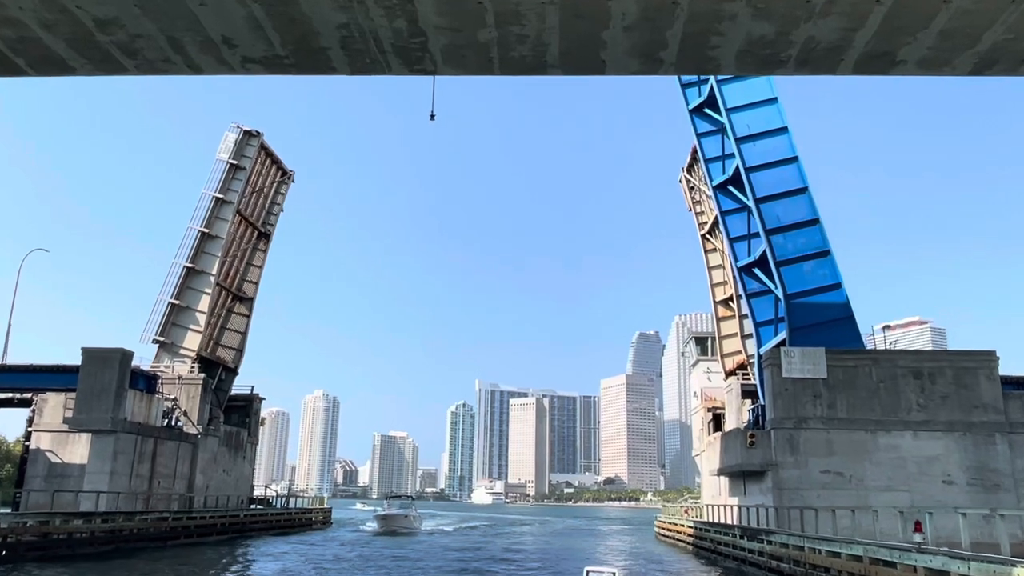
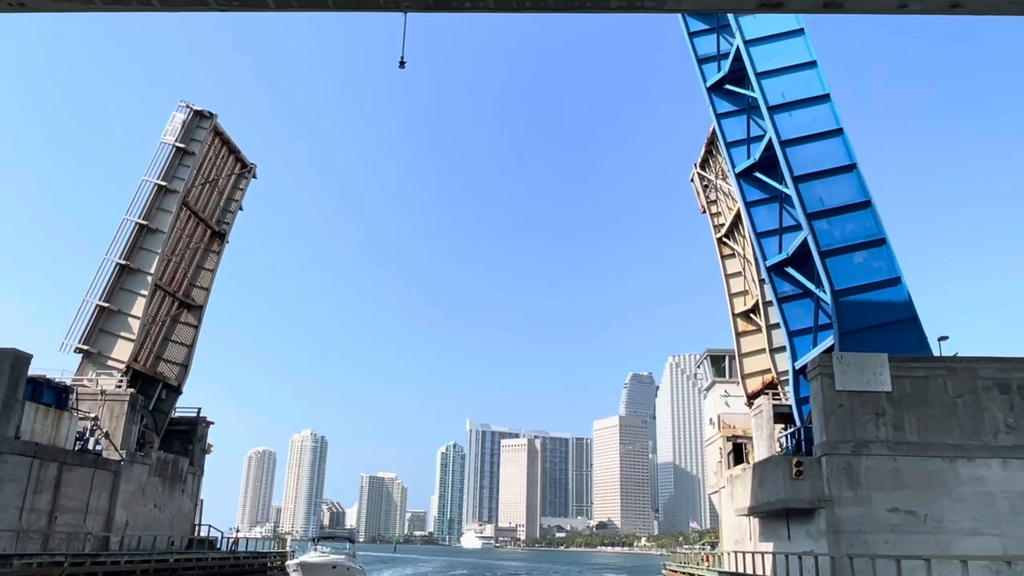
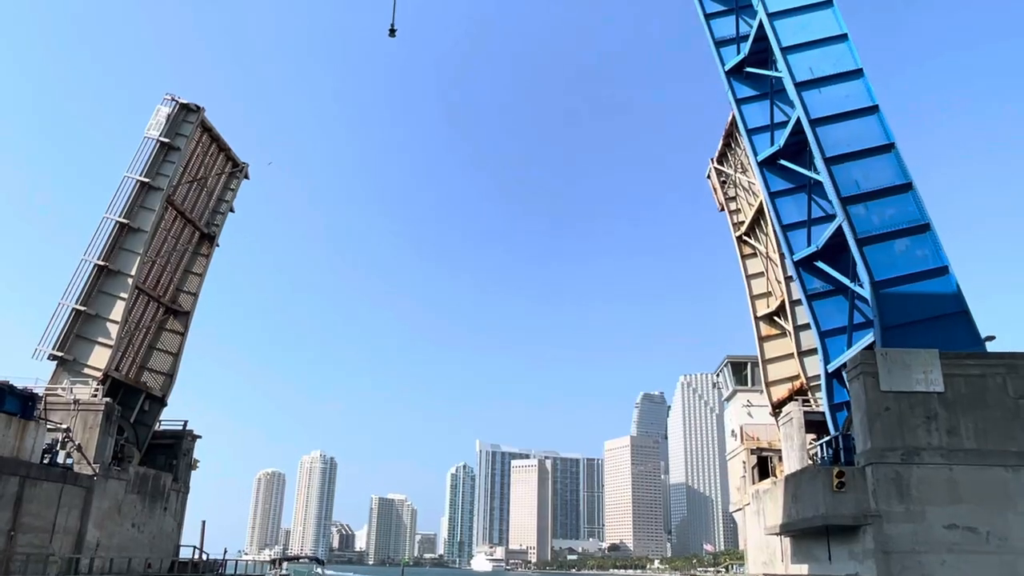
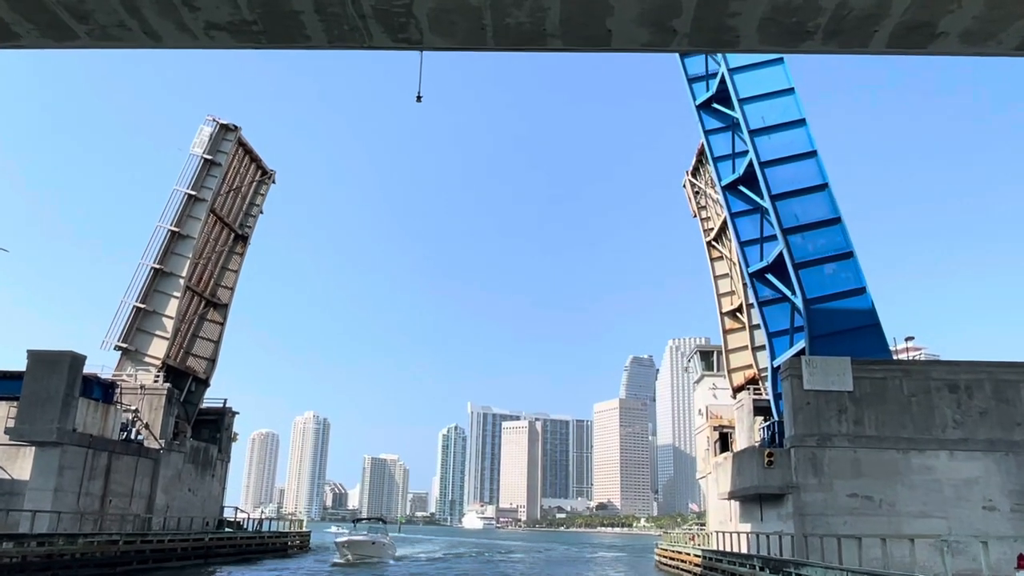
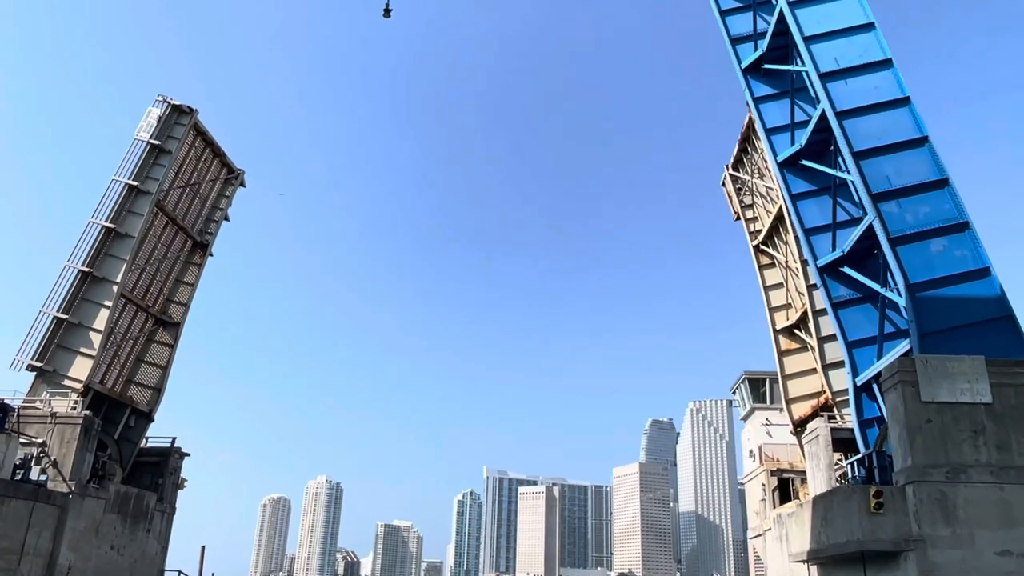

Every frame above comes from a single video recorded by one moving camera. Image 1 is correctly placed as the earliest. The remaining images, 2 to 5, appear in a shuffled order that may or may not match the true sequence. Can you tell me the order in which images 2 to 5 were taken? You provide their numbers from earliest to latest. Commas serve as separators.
4, 2, 3, 5
